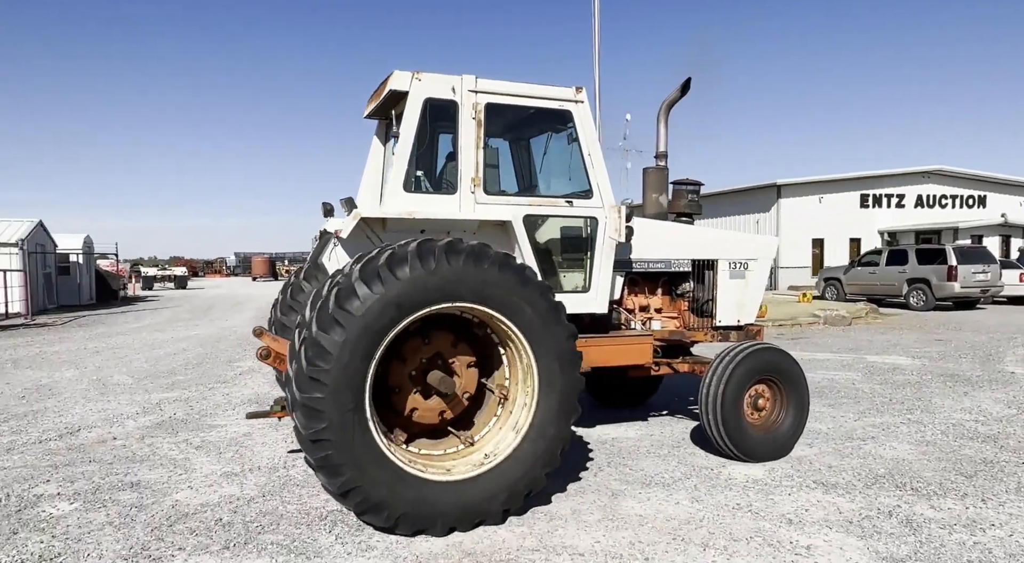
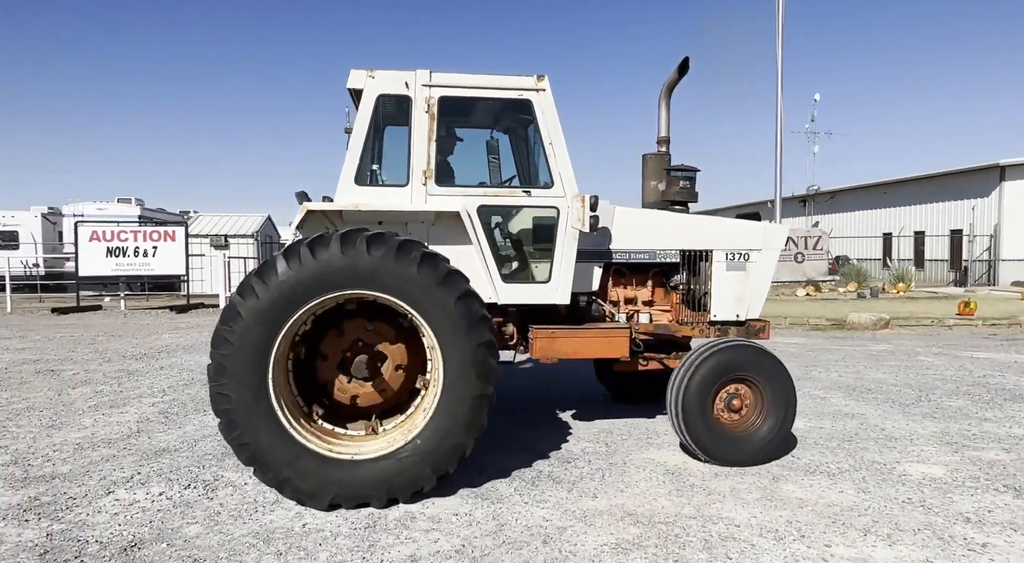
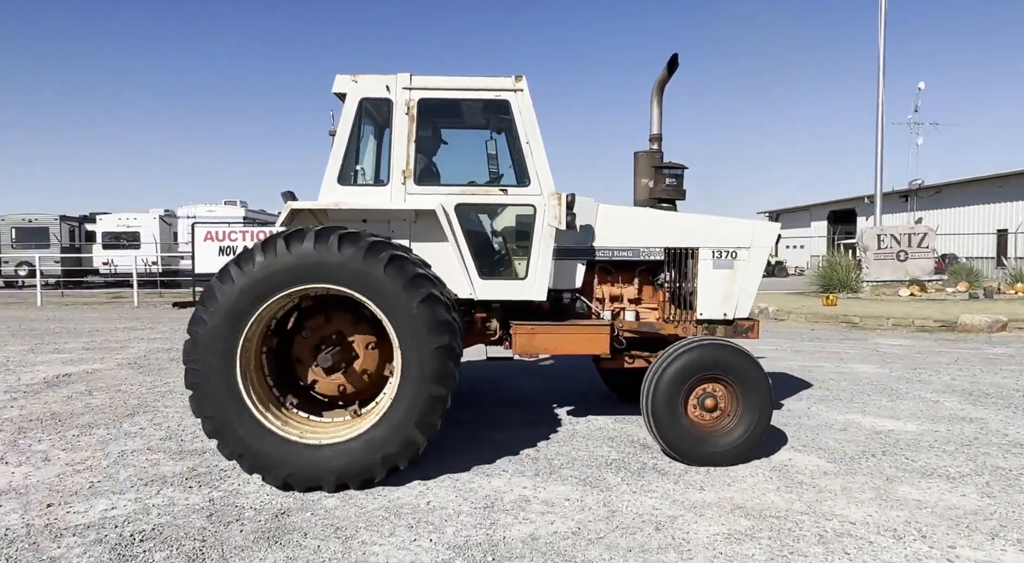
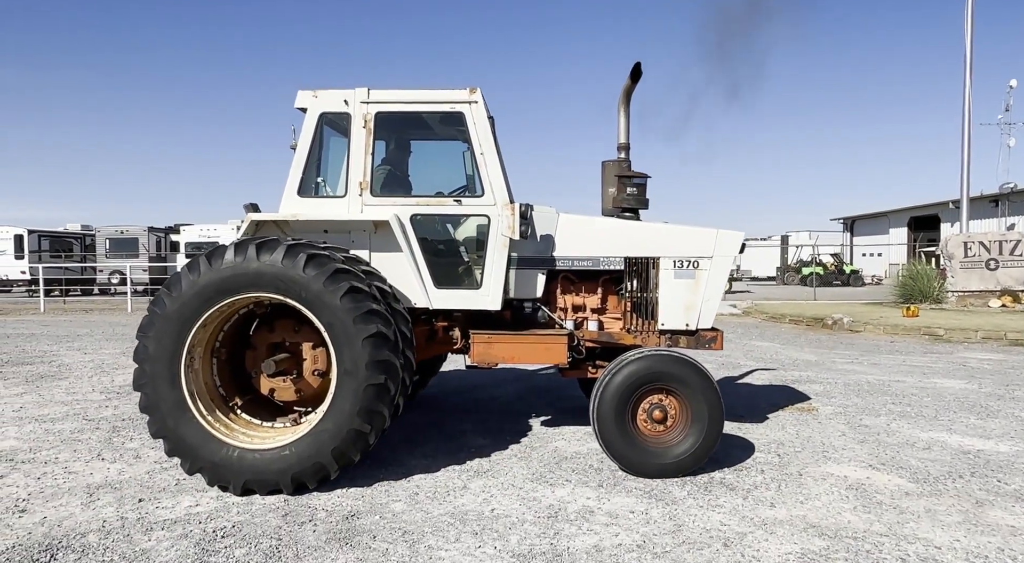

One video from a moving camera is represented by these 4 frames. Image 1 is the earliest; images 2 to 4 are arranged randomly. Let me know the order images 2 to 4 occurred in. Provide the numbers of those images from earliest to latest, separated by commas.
2, 3, 4
